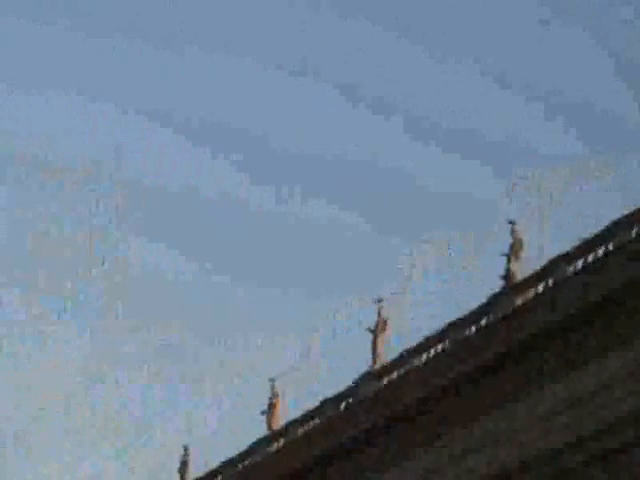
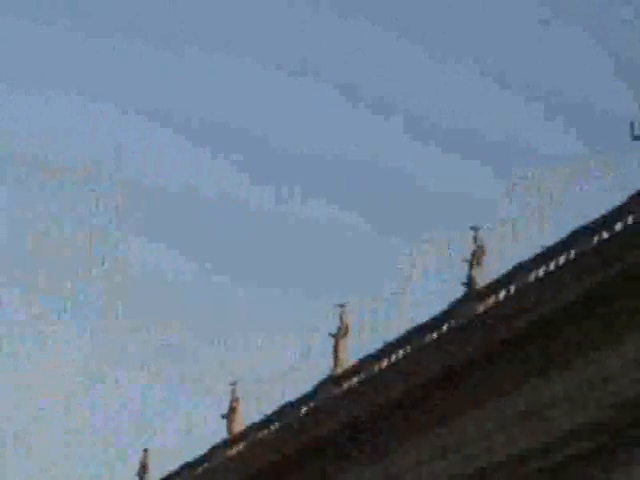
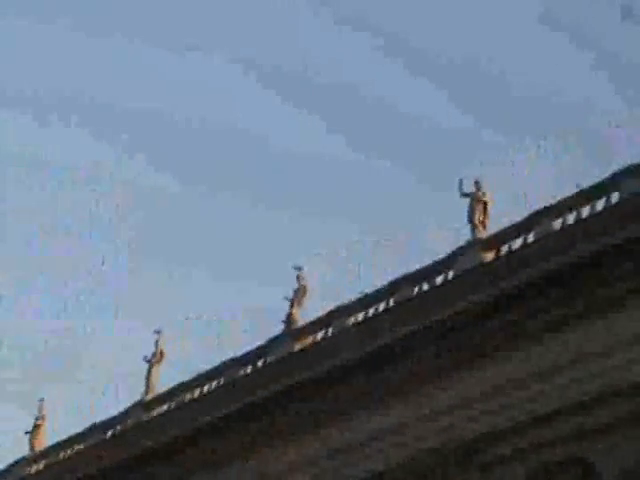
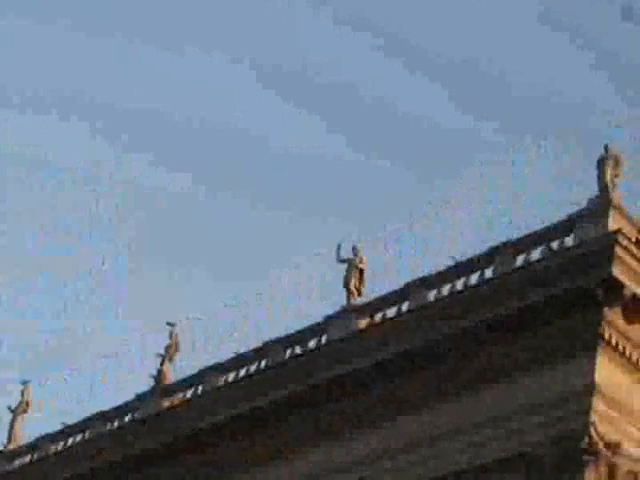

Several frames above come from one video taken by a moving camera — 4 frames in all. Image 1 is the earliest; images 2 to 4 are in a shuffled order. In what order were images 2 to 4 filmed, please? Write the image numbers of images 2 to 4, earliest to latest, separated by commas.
2, 3, 4
